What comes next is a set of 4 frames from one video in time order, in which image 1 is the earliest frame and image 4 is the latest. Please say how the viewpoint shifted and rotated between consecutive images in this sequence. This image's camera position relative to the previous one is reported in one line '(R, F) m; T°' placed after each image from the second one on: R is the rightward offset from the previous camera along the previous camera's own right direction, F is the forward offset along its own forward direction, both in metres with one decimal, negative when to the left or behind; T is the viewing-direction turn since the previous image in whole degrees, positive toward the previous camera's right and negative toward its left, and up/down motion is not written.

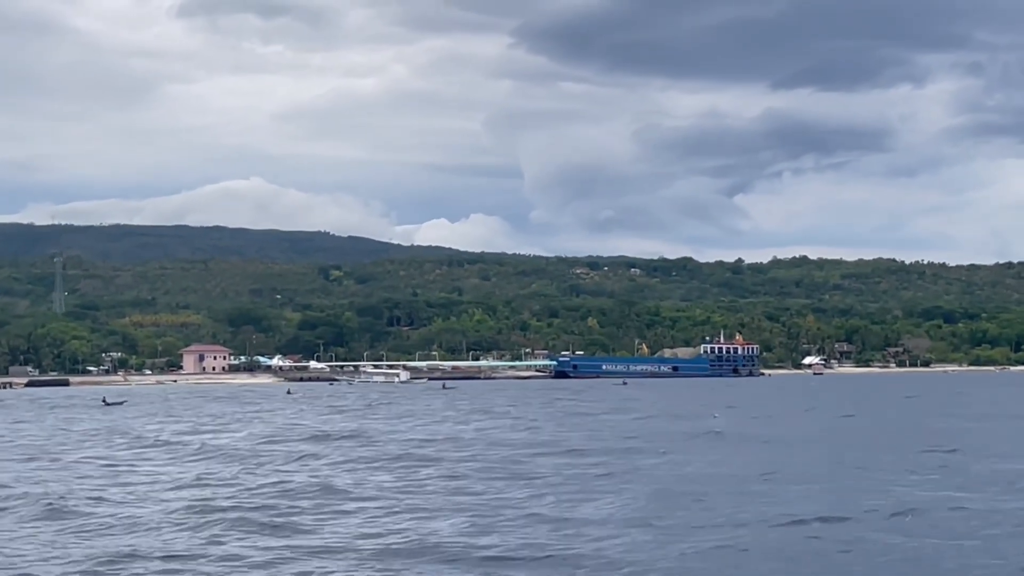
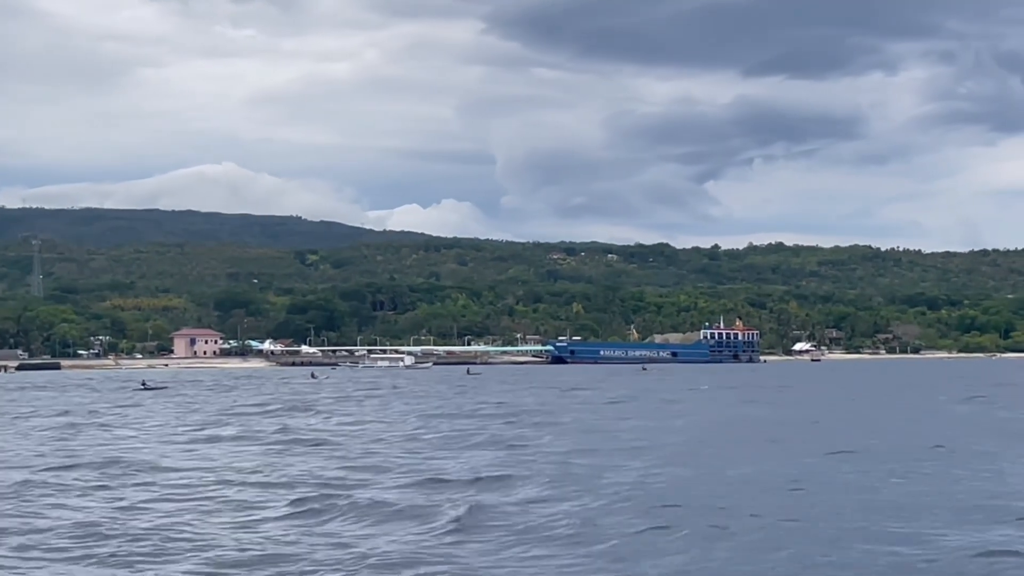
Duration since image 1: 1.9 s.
(-2.3, +1.3) m; +1°
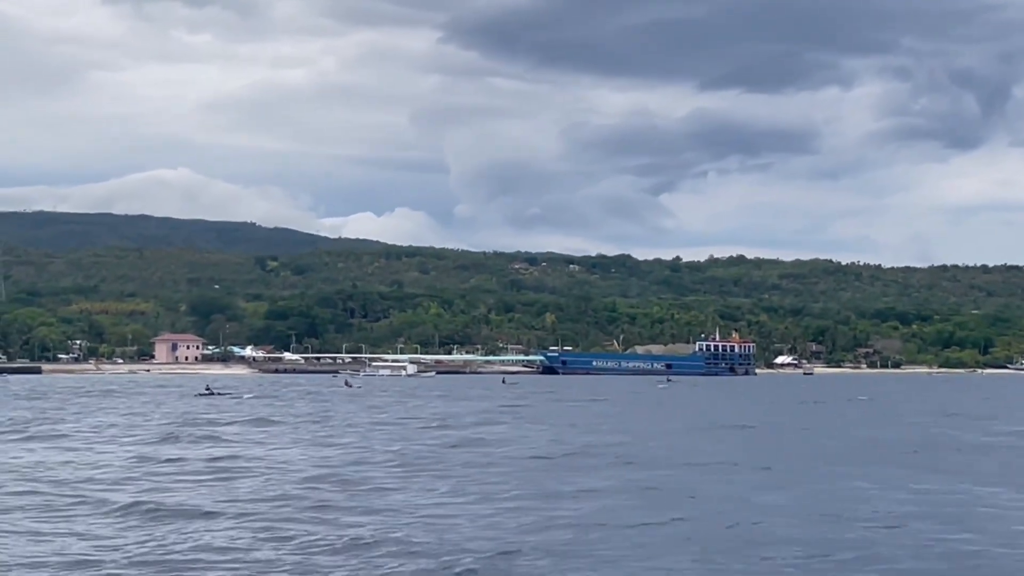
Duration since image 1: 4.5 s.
(-3.3, +2.0) m; +2°
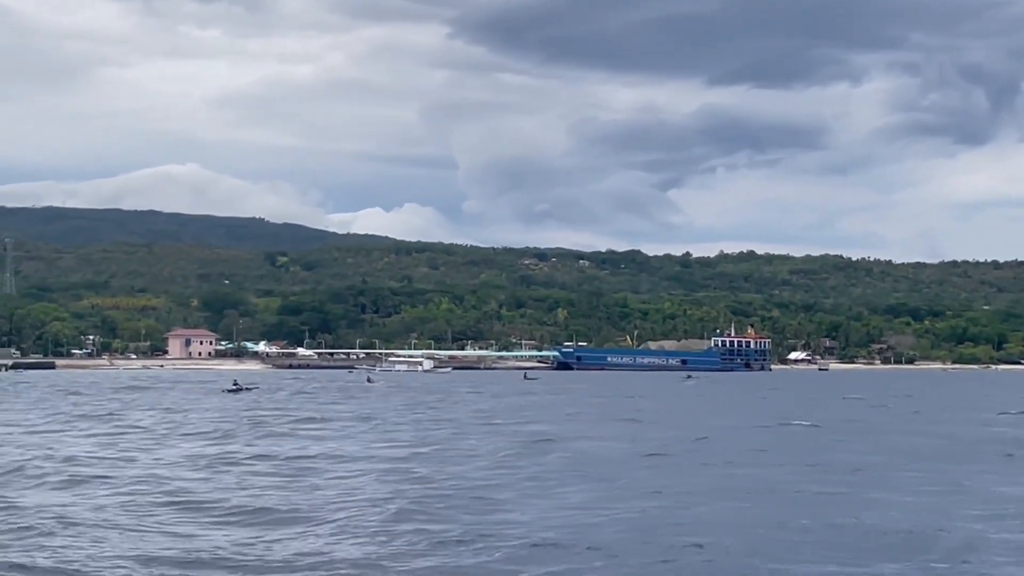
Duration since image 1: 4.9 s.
(-0.5, +0.5) m; 0°
